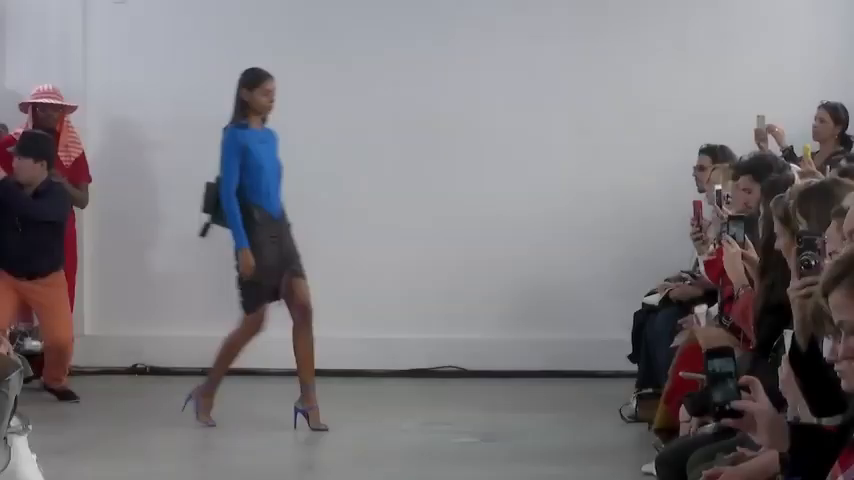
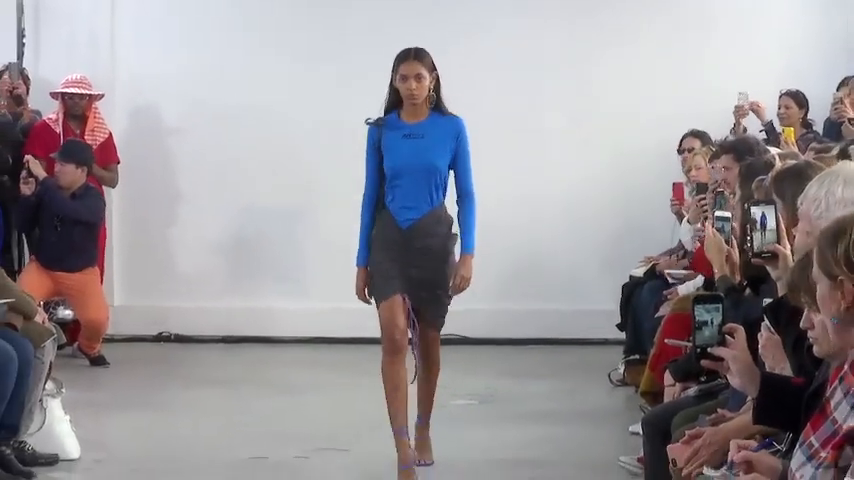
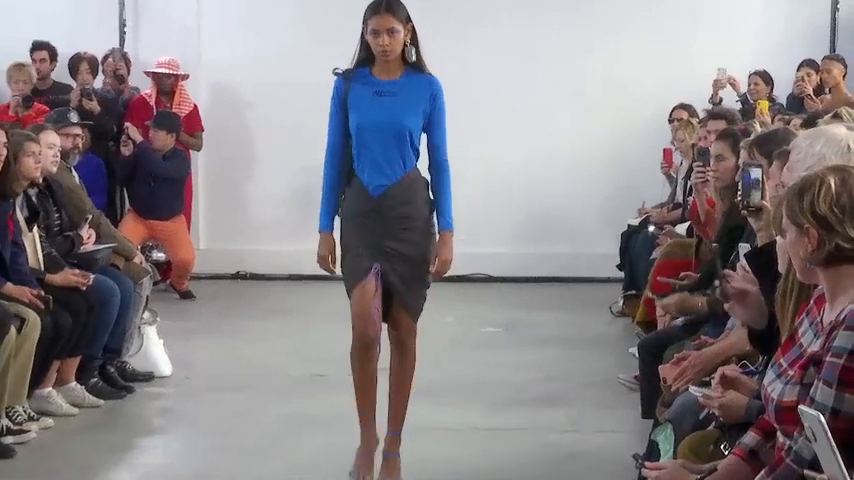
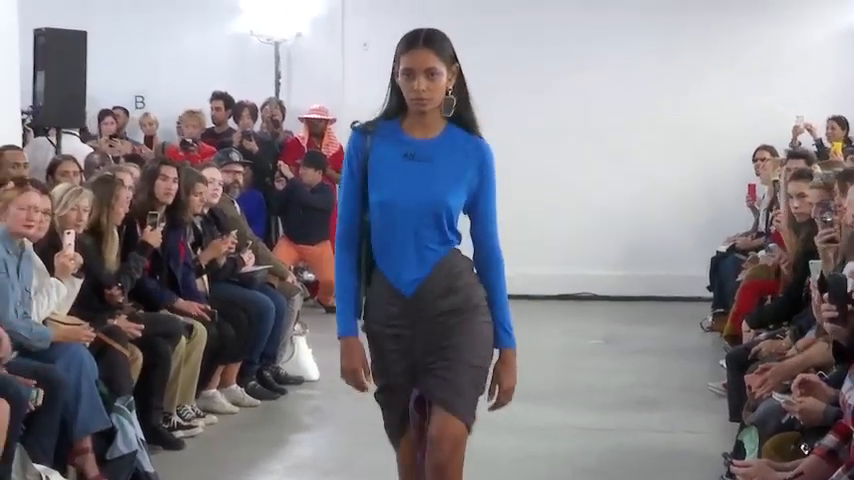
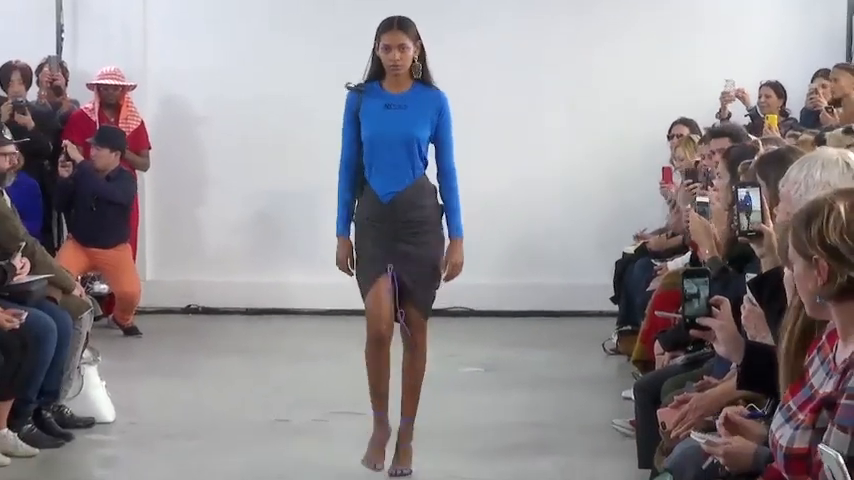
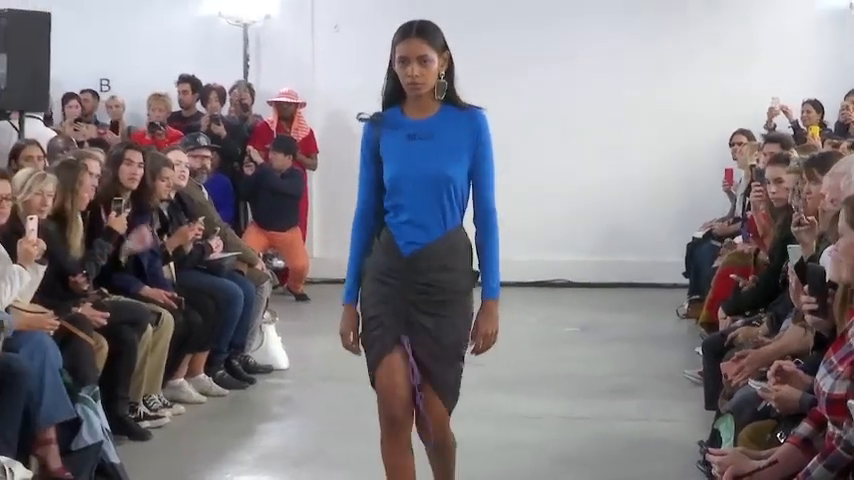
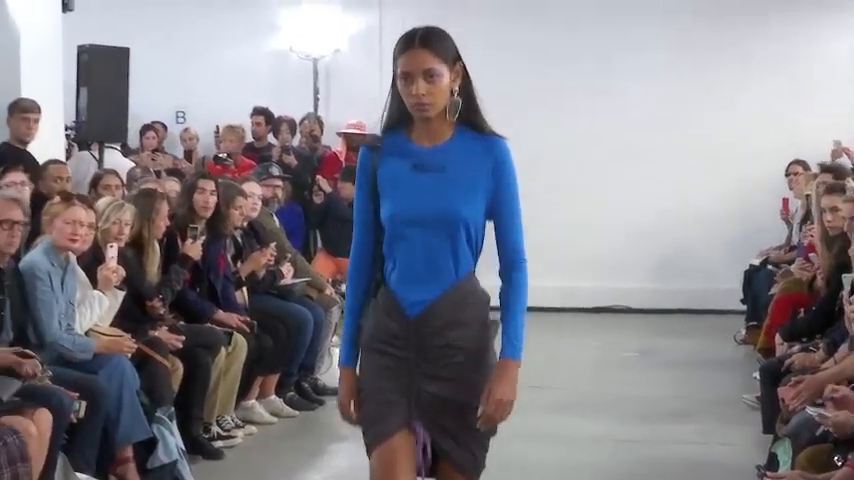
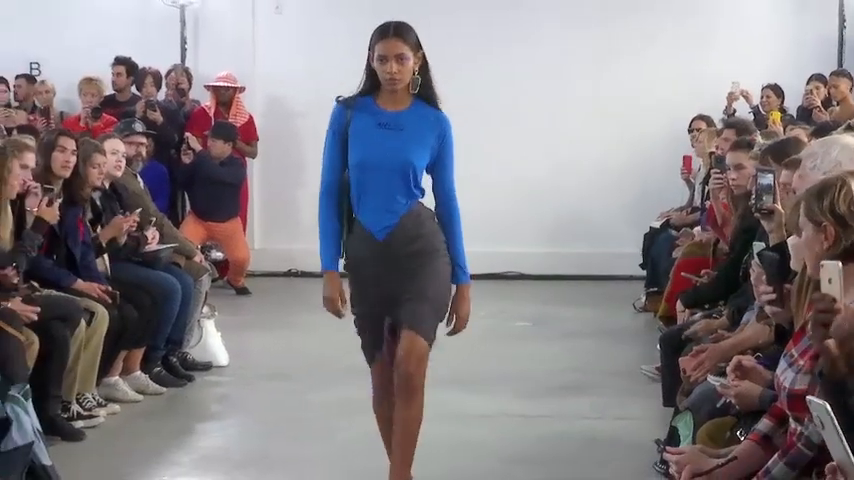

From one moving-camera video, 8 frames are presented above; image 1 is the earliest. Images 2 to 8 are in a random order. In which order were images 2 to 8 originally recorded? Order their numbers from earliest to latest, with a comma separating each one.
2, 5, 3, 8, 6, 4, 7
